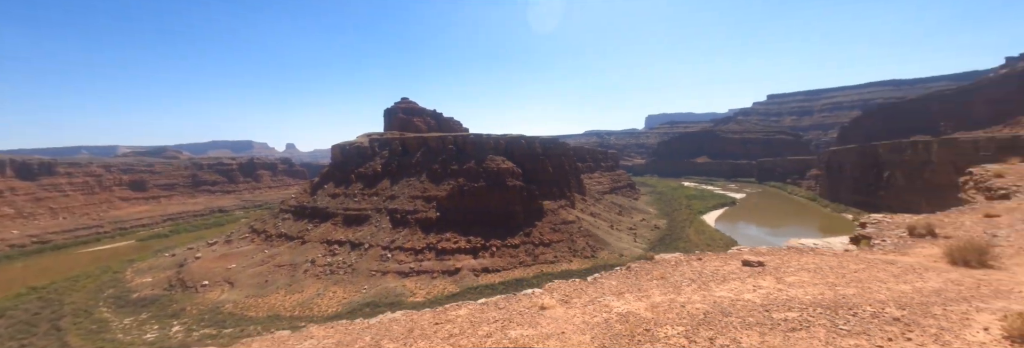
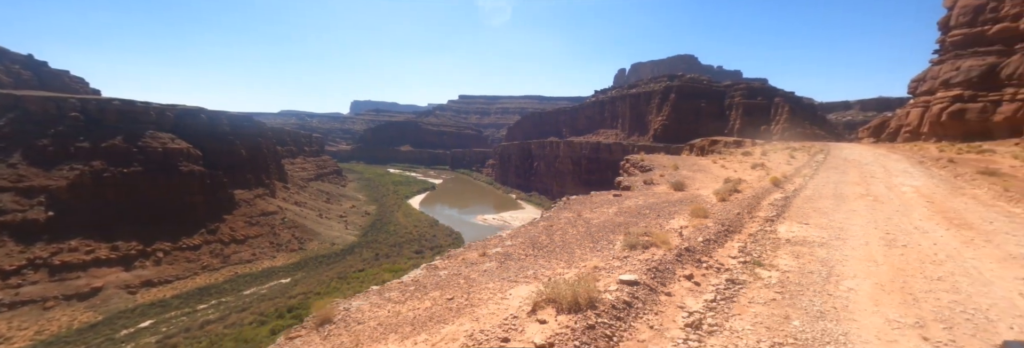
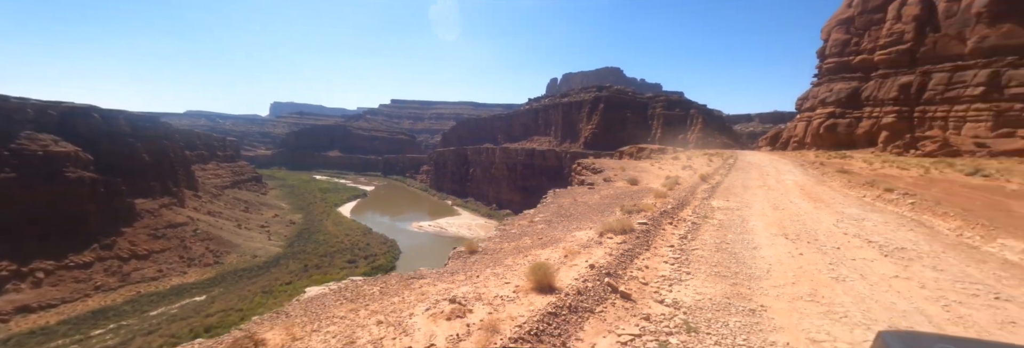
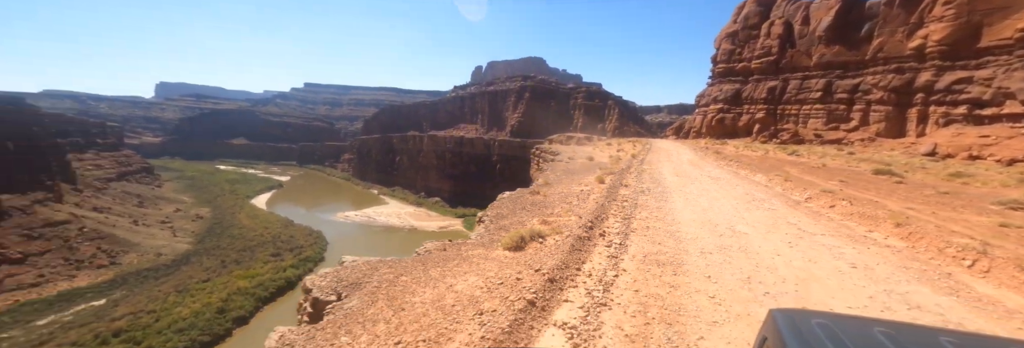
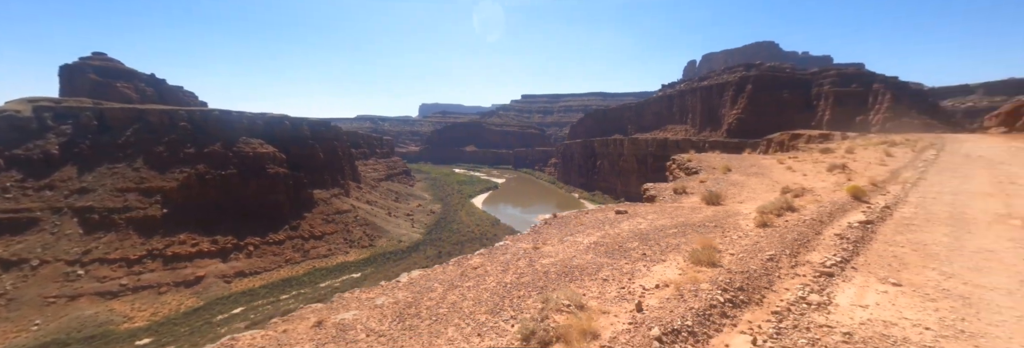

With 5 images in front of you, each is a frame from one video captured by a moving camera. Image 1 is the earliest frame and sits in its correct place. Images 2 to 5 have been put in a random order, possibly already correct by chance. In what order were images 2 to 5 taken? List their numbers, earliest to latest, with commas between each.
5, 2, 3, 4
